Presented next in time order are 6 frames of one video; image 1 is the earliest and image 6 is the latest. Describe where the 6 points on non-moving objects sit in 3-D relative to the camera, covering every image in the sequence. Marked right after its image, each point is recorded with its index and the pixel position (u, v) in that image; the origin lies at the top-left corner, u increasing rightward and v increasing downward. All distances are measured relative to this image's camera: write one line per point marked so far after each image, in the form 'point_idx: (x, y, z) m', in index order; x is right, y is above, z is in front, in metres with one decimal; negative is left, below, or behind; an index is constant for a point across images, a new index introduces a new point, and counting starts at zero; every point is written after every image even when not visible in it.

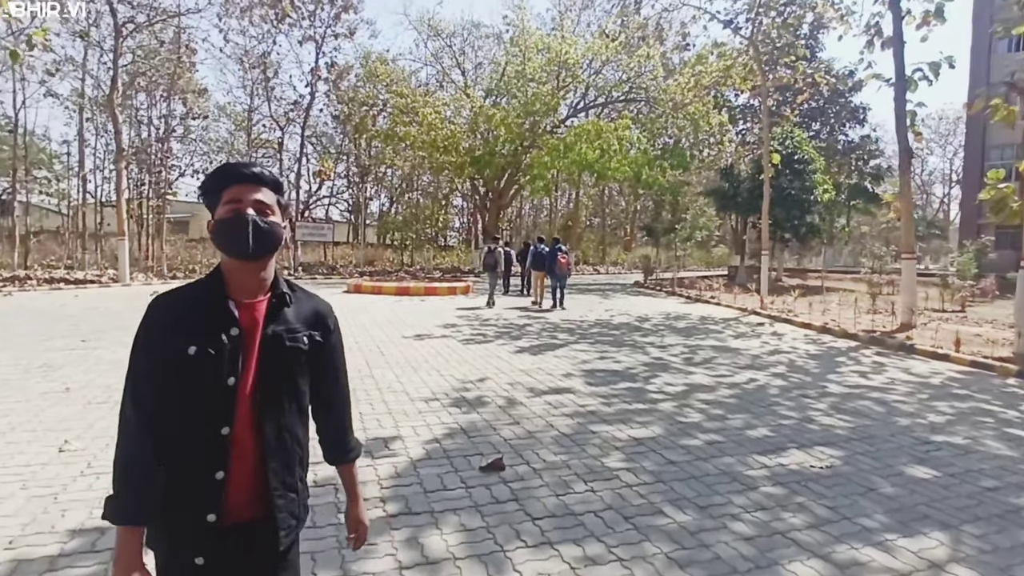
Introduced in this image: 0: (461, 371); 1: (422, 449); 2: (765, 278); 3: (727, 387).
0: (-0.6, -1.0, +7.3) m
1: (-0.7, -1.2, +4.5) m
2: (+6.7, +0.2, +15.5) m
3: (+2.5, -1.2, +6.9) m
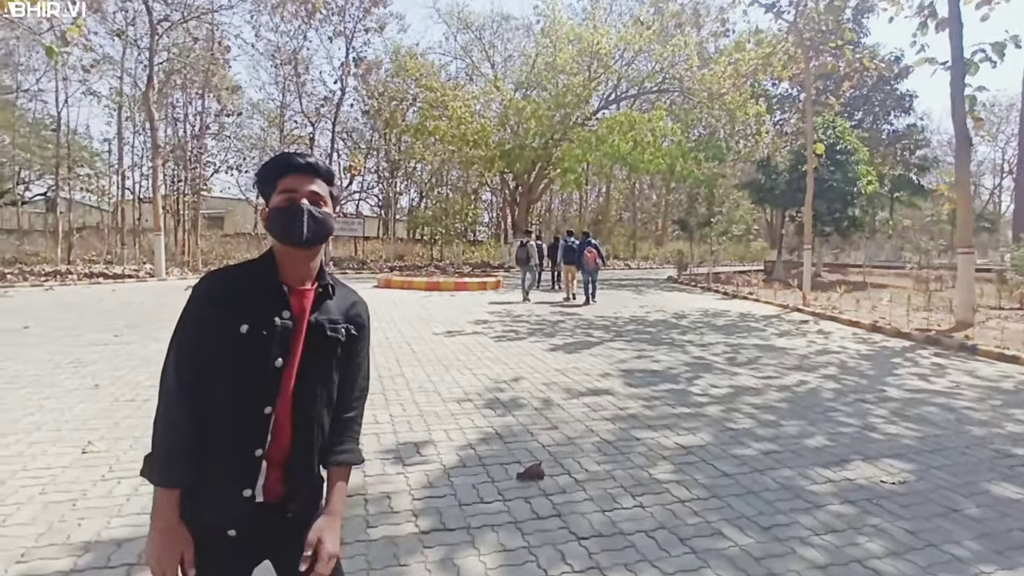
0: (-0.2, -1.0, +7.0) m
1: (-0.4, -1.2, +4.3) m
2: (+7.5, +0.3, +14.9) m
3: (+2.9, -1.1, +6.5) m
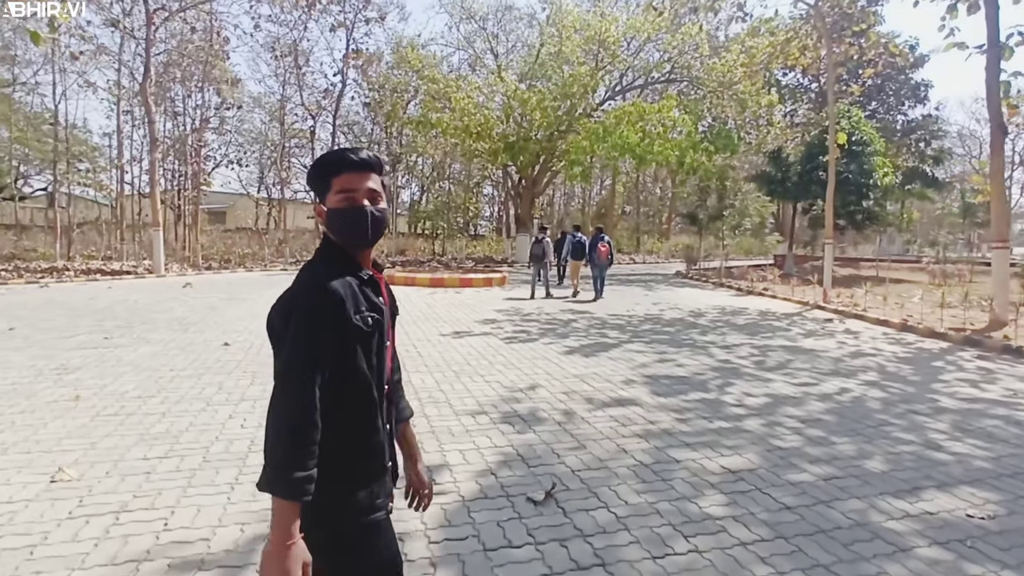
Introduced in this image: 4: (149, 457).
0: (0.0, -1.0, +6.5) m
1: (-0.2, -1.2, +3.7) m
2: (+7.7, +0.4, +14.3) m
3: (+3.1, -1.1, +6.0) m
4: (-2.5, -1.2, +4.0) m
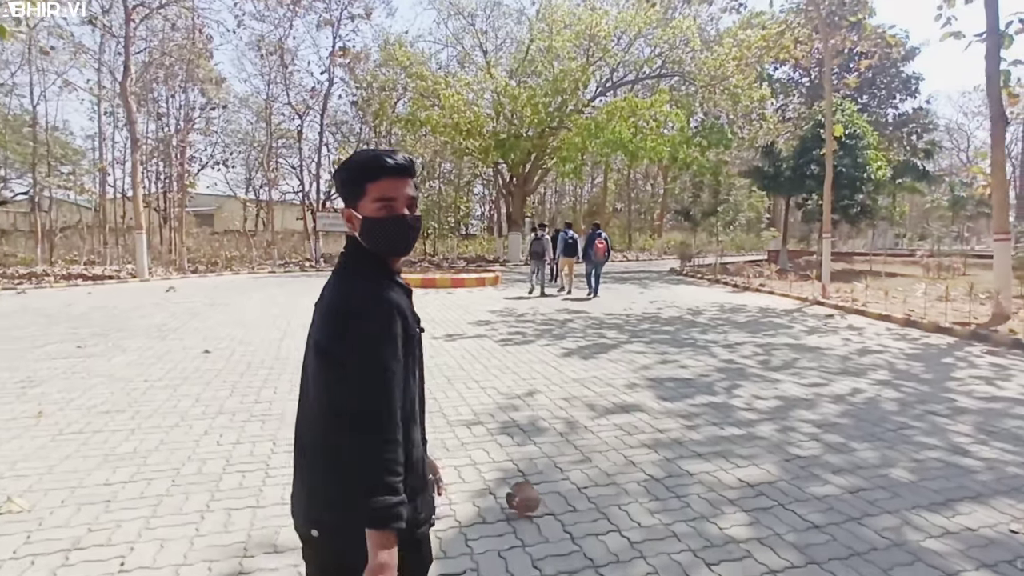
0: (-0.1, -1.0, +6.2) m
1: (-0.2, -1.3, +3.4) m
2: (+7.5, +0.6, +14.1) m
3: (+3.1, -1.1, +5.7) m
4: (-2.5, -1.2, +3.6) m
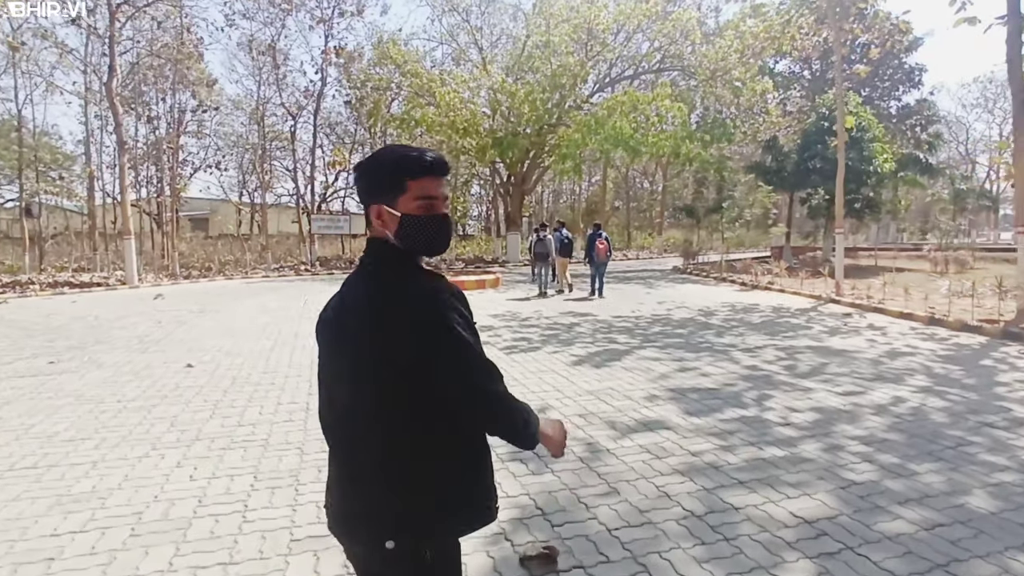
0: (0.0, -1.0, +5.6) m
1: (-0.1, -1.3, +2.9) m
2: (+7.6, +0.6, +13.6) m
3: (+3.2, -1.1, +5.1) m
4: (-2.4, -1.3, +3.1) m
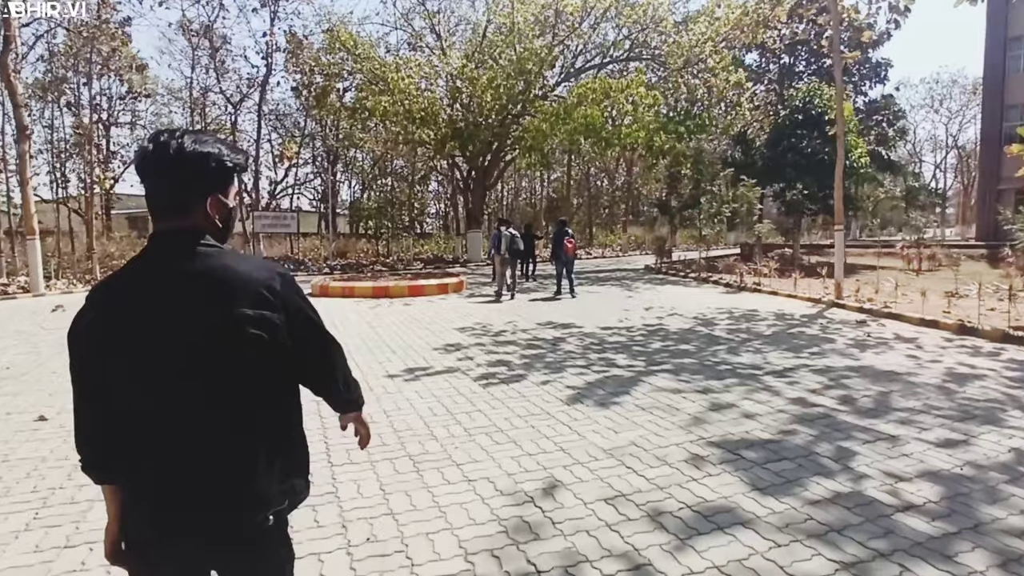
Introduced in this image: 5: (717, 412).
0: (-0.1, -1.2, +4.0) m
1: (0.0, -1.5, +1.2) m
2: (+6.9, +0.6, +12.4) m
3: (+3.1, -1.2, +3.7) m
4: (-2.3, -1.5, +1.3) m
5: (+1.8, -1.1, +5.1) m
